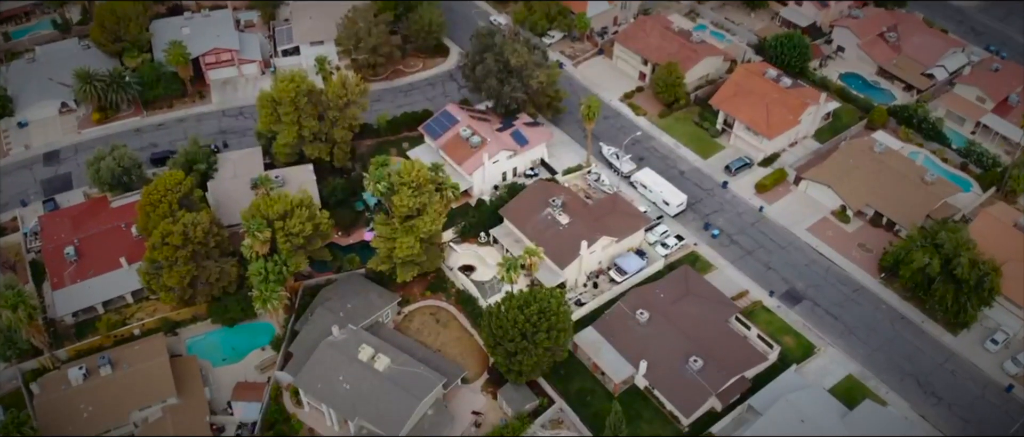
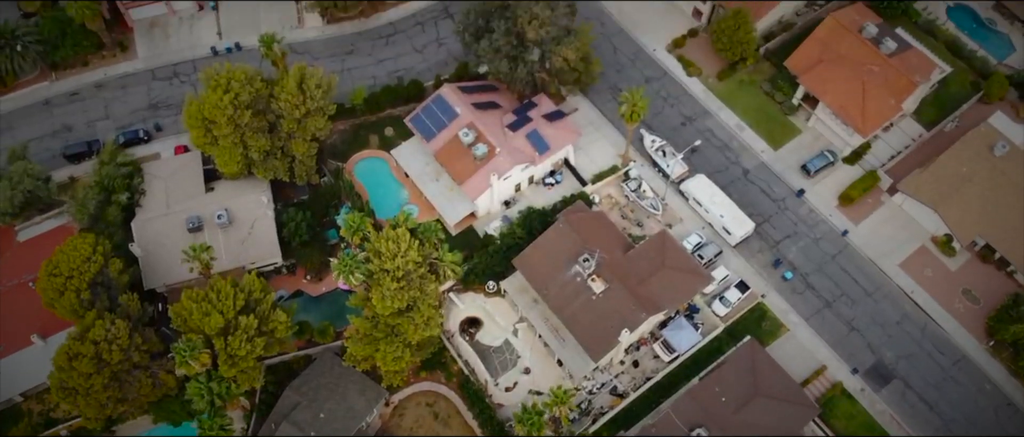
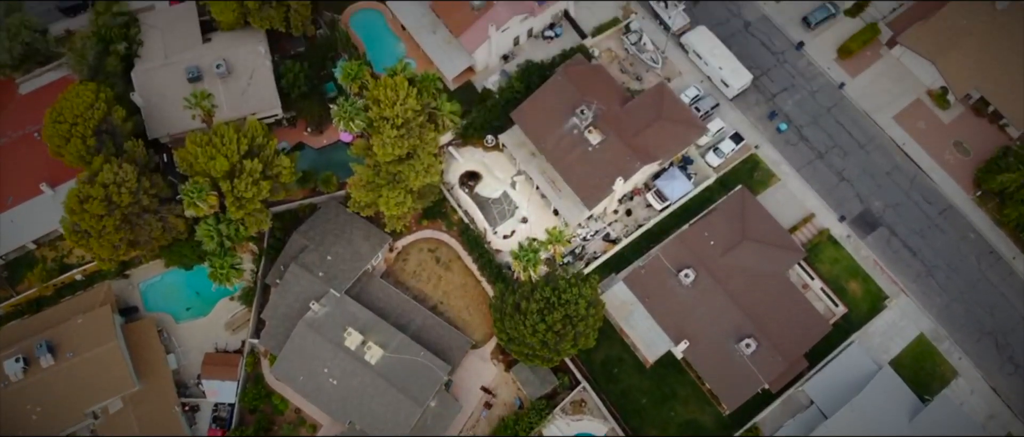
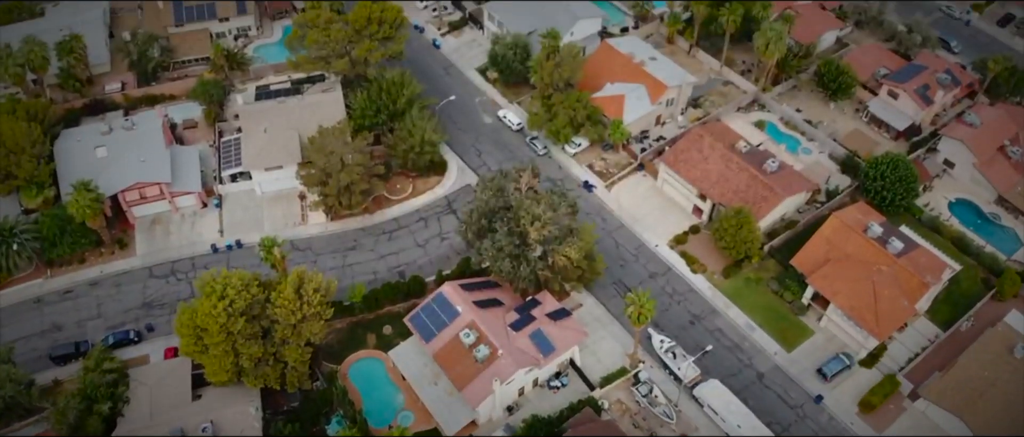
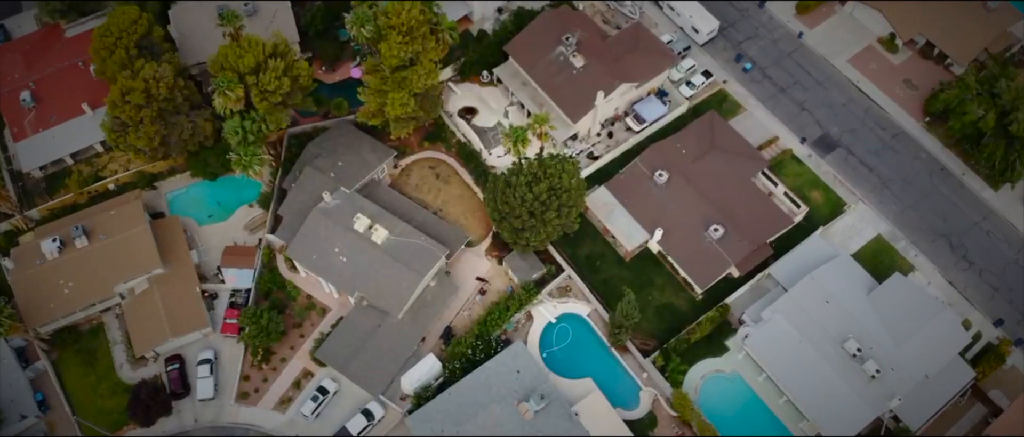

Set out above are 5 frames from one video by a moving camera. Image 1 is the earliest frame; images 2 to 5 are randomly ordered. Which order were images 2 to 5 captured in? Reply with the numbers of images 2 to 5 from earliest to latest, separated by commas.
5, 3, 2, 4
